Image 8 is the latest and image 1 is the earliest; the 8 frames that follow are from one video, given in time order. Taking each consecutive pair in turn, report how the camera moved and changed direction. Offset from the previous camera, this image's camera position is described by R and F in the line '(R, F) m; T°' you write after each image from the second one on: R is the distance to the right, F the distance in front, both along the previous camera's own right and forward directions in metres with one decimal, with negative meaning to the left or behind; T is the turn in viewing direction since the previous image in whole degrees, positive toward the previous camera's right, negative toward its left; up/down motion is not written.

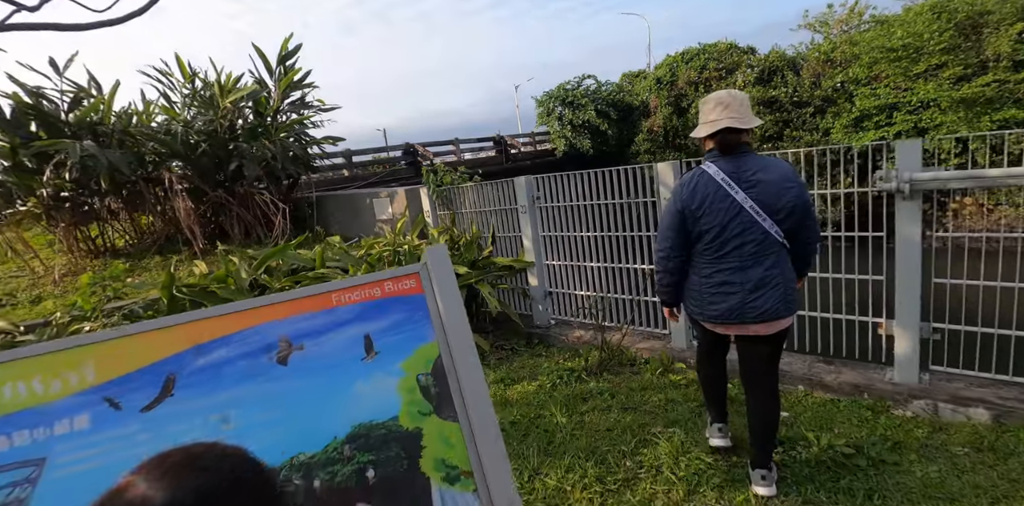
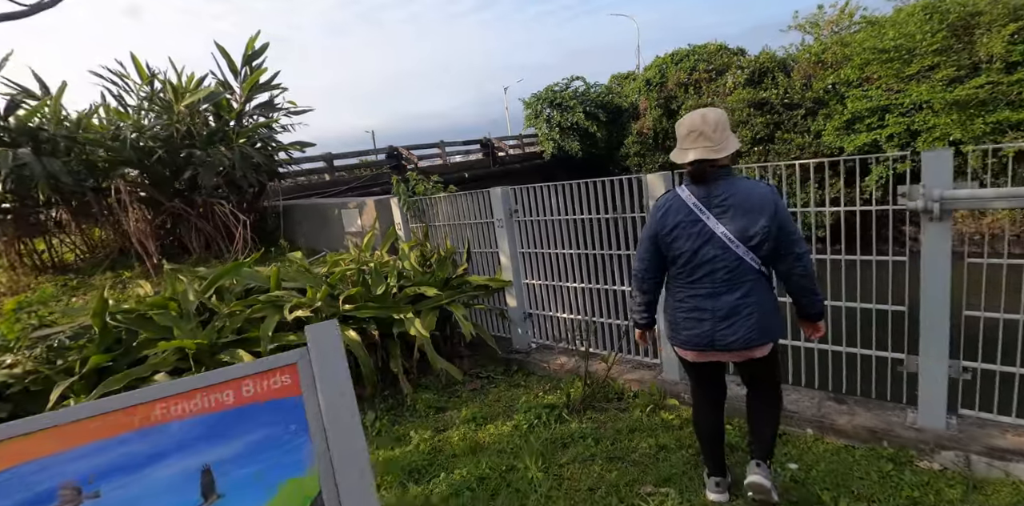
(+0.1, +0.4) m; +1°
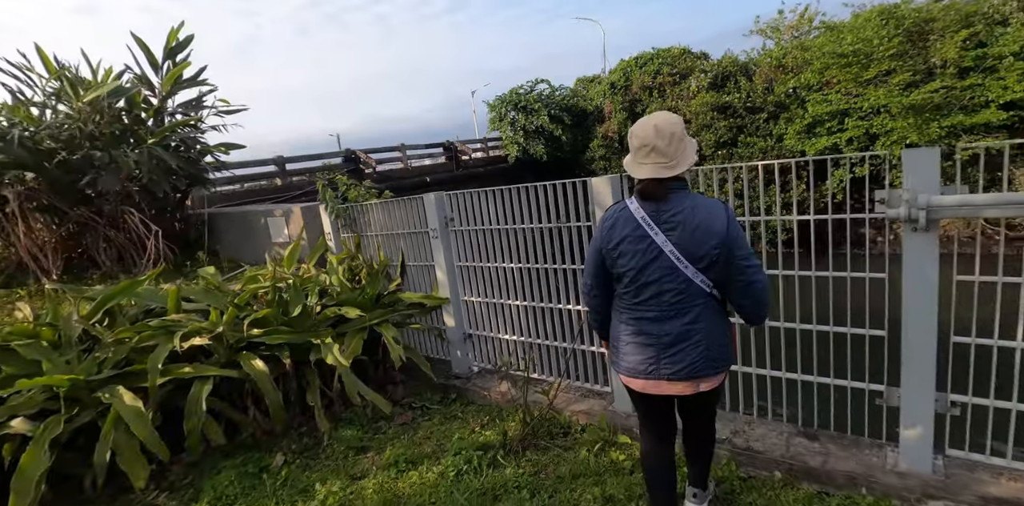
(+0.2, +0.4) m; +3°
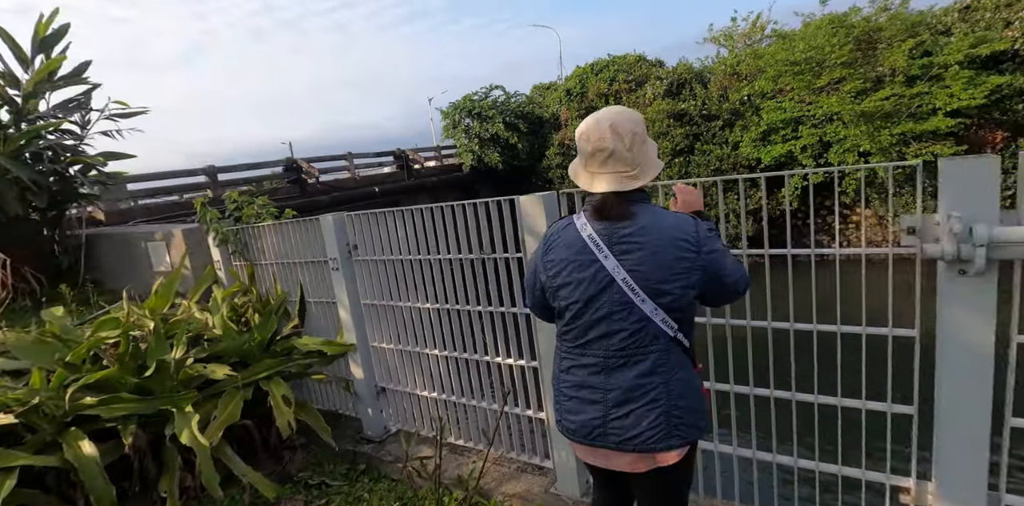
(+0.2, +0.7) m; +4°
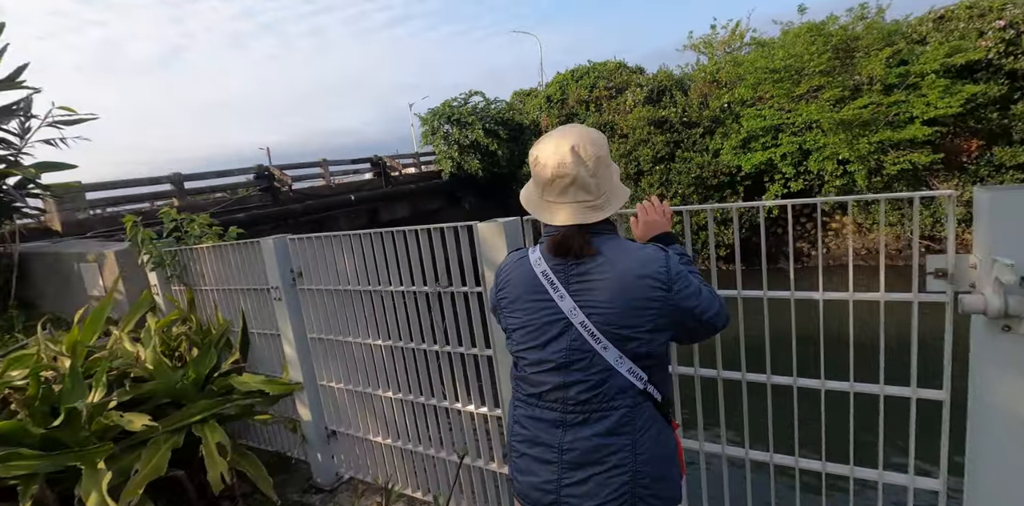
(+0.1, +0.3) m; +2°
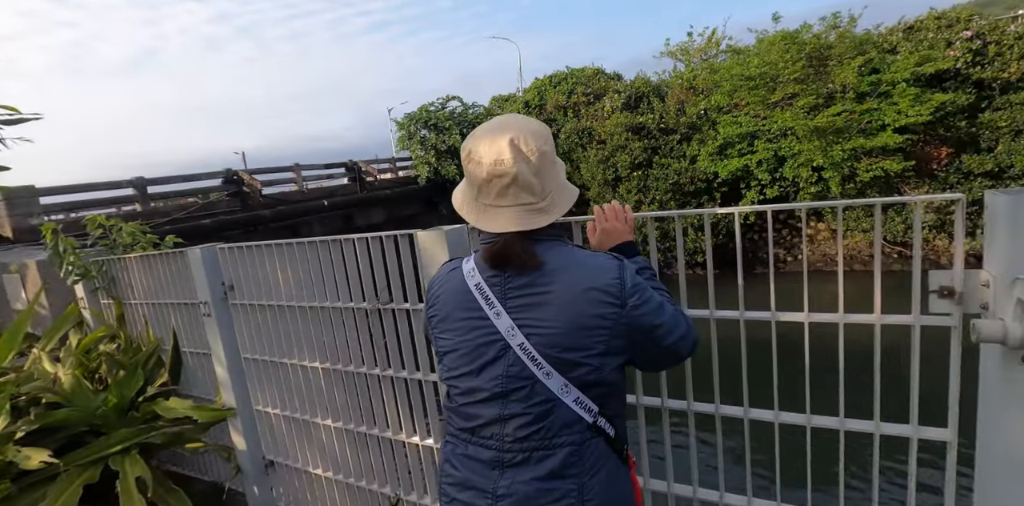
(+0.1, +0.2) m; +2°
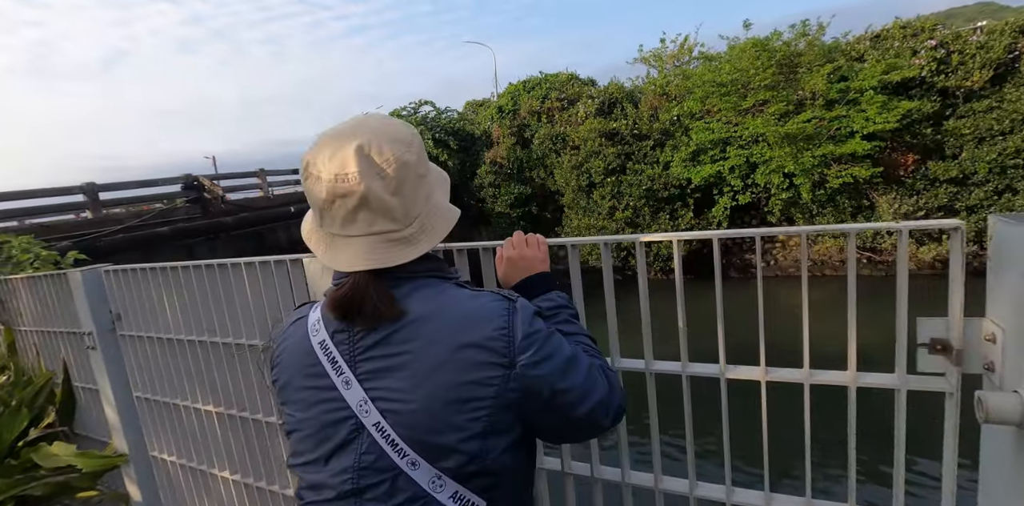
(+0.2, +0.3) m; +2°
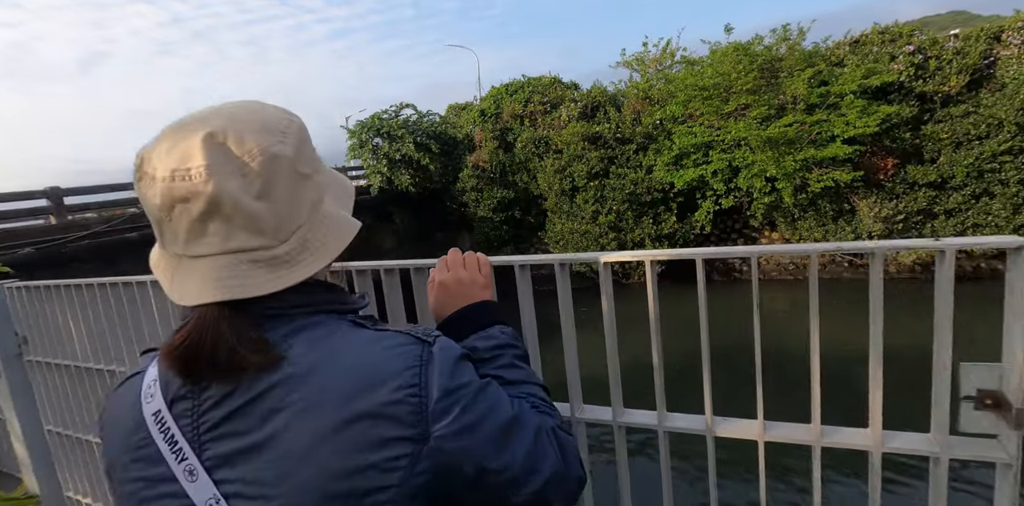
(+0.1, +0.2) m; +2°
